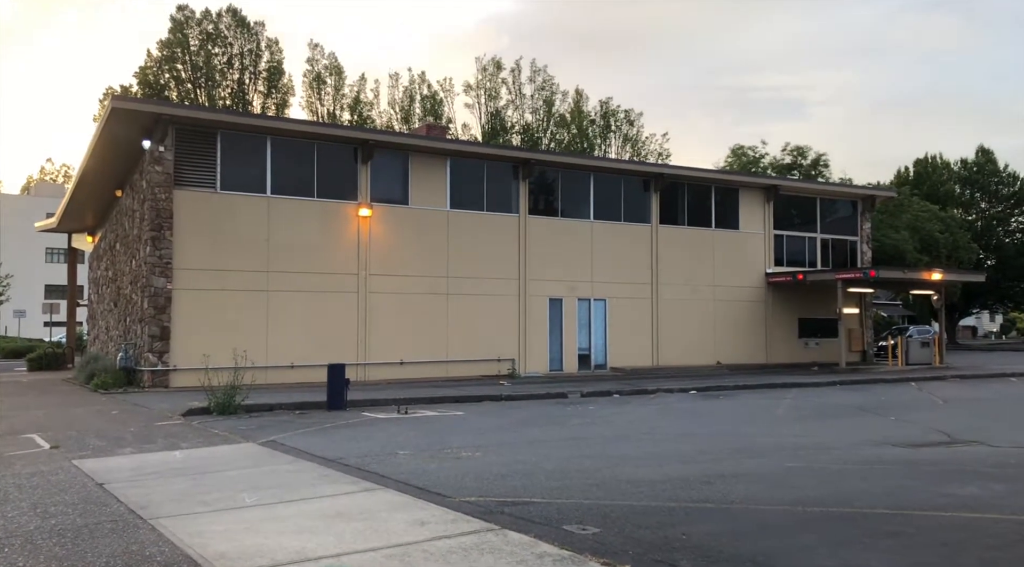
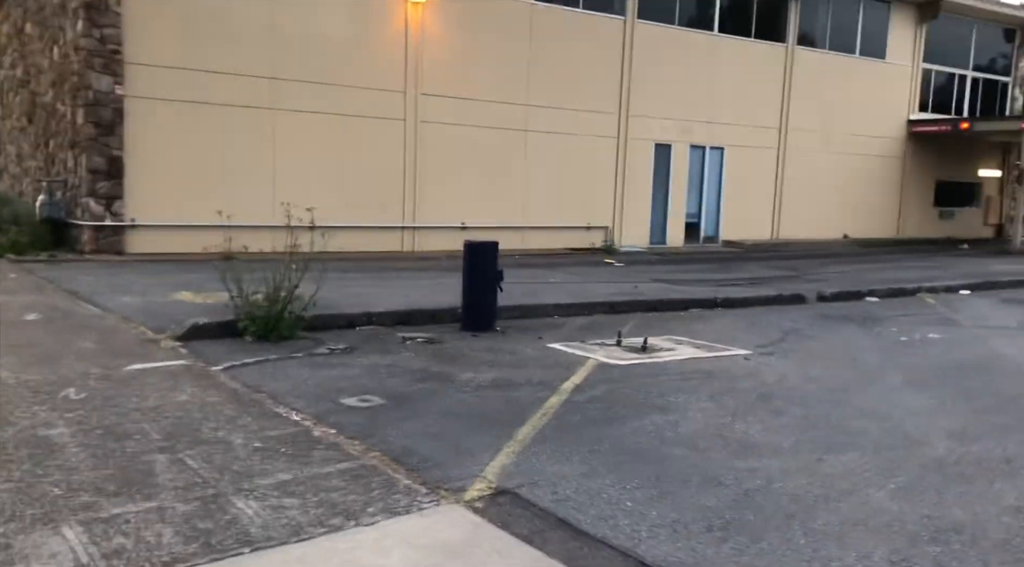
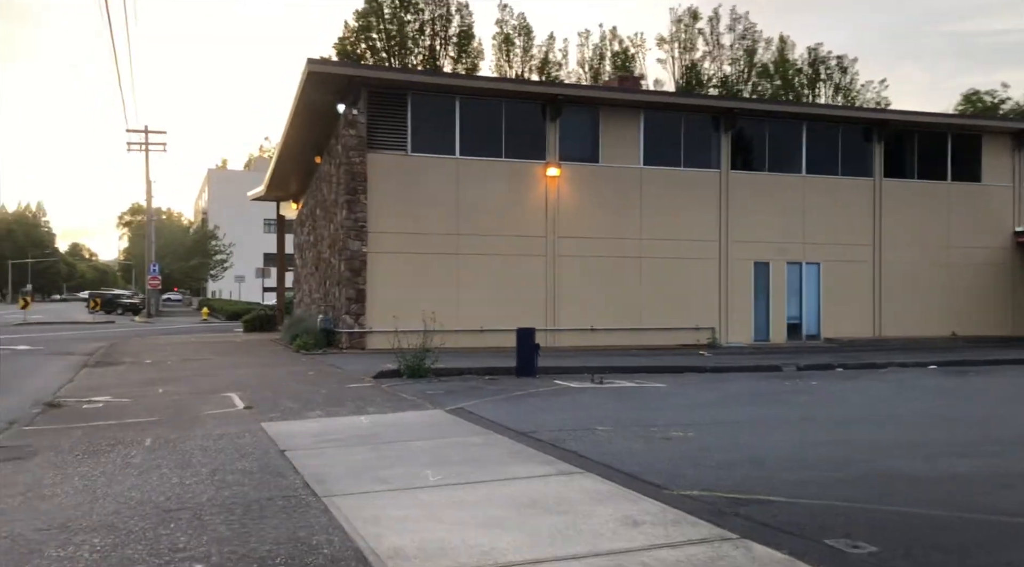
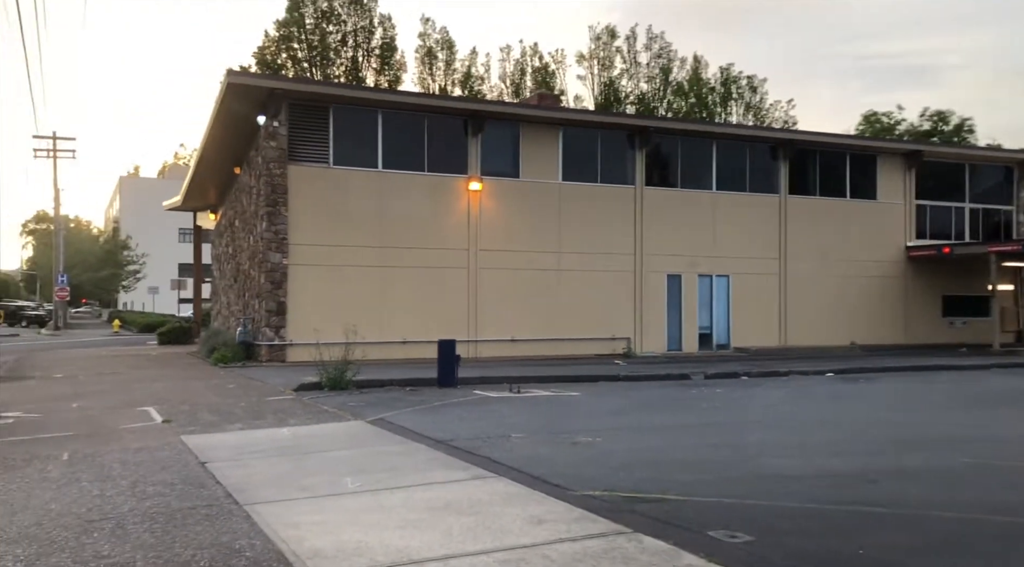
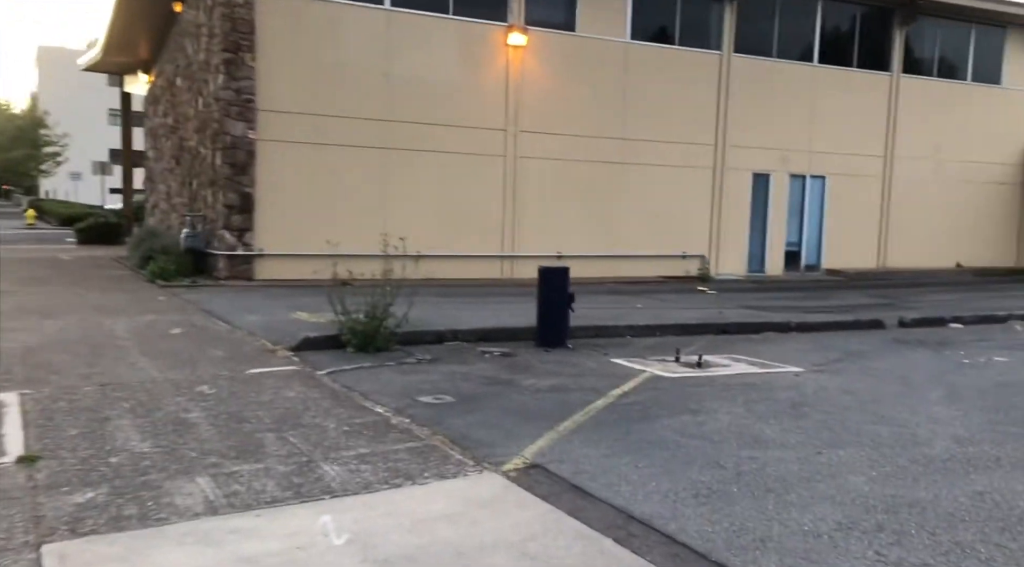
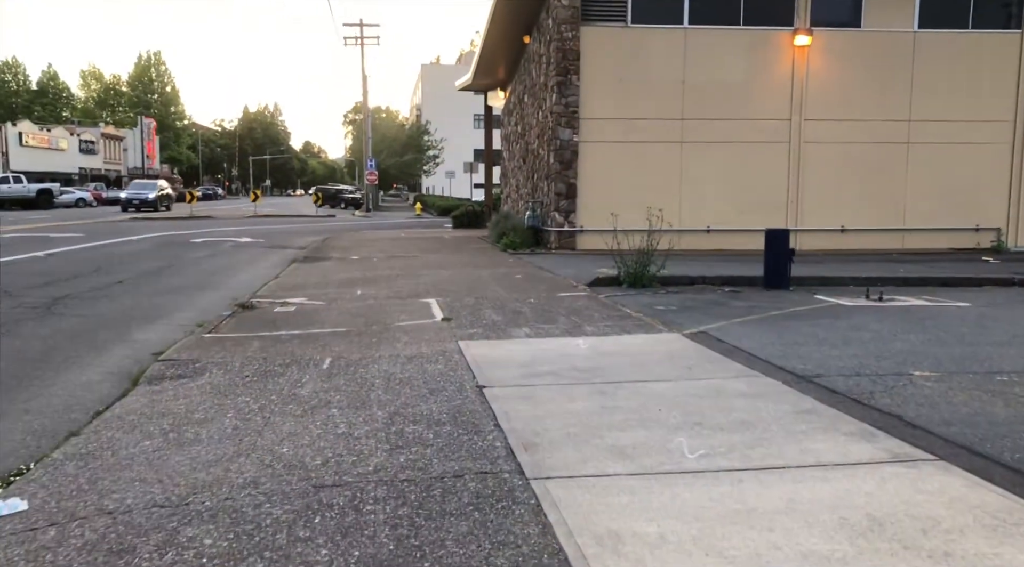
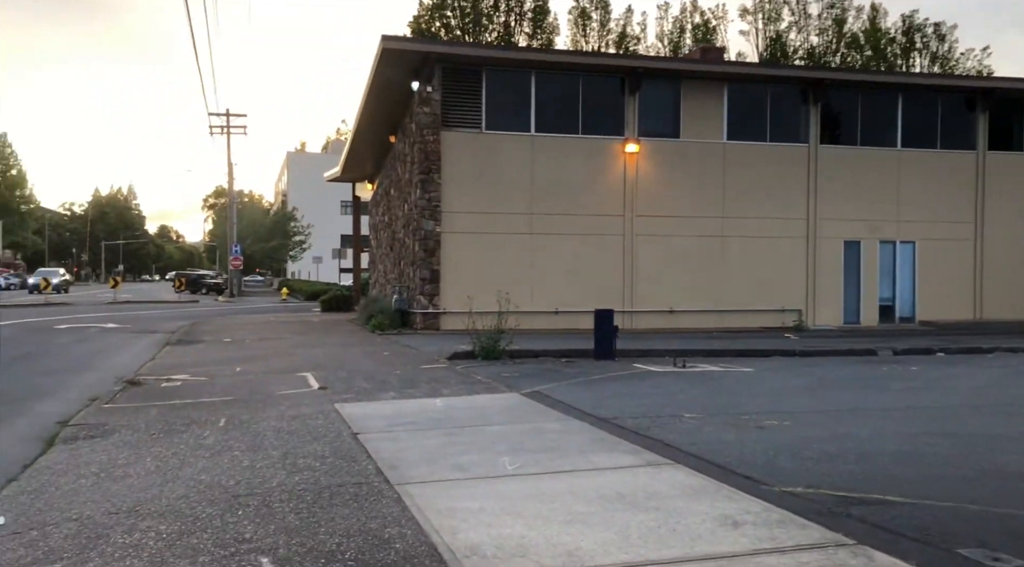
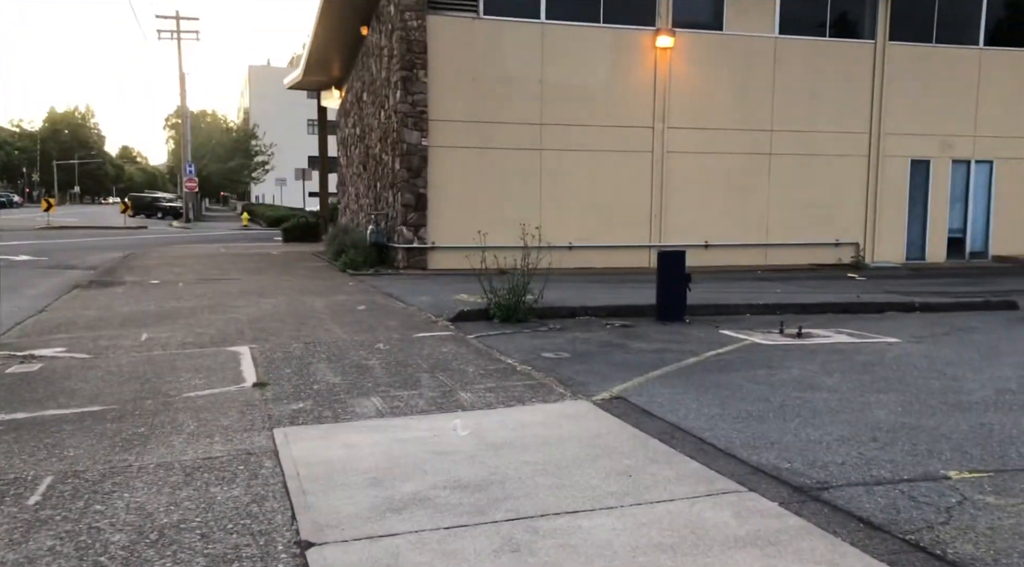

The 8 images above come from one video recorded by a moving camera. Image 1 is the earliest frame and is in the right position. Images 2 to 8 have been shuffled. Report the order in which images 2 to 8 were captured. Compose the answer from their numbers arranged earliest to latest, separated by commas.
4, 3, 7, 6, 8, 5, 2
